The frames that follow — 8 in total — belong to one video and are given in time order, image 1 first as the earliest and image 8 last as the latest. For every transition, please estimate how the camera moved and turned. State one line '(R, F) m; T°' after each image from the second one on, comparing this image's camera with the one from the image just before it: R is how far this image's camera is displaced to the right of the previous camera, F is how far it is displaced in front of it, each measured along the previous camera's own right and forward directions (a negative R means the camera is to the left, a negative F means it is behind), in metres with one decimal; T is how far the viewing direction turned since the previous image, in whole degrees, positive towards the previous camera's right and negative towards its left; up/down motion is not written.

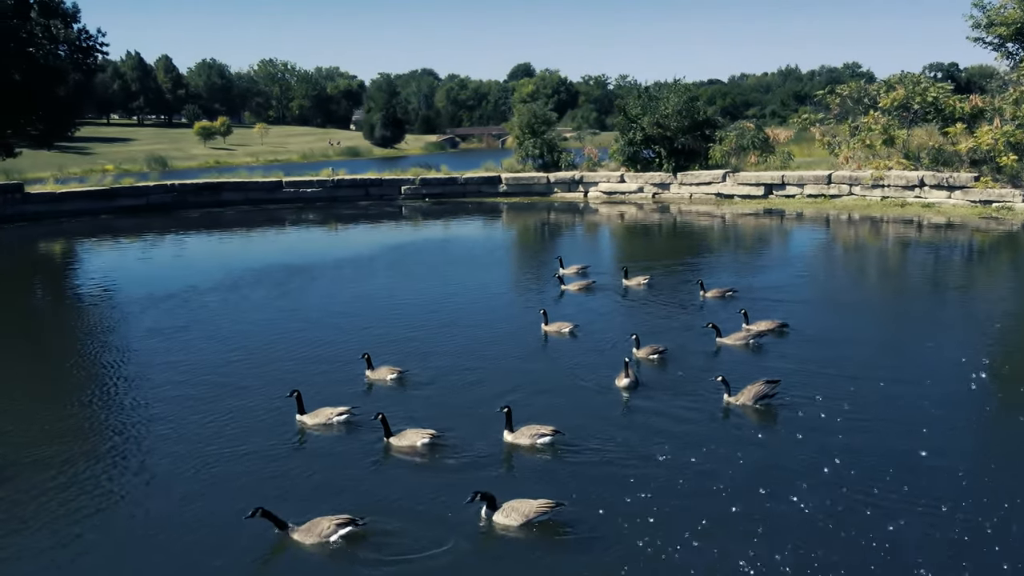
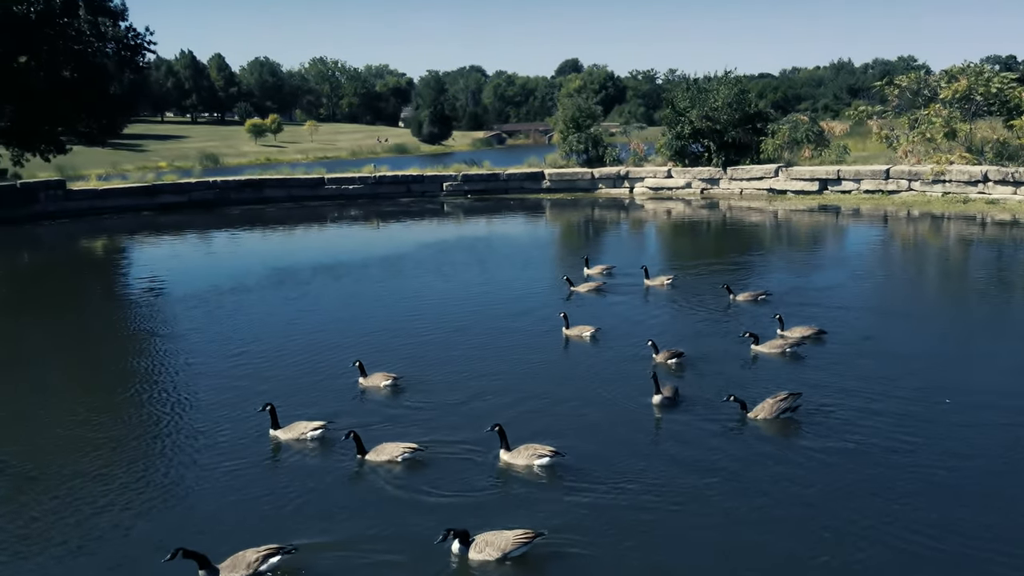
(+0.5, +0.3) m; -4°
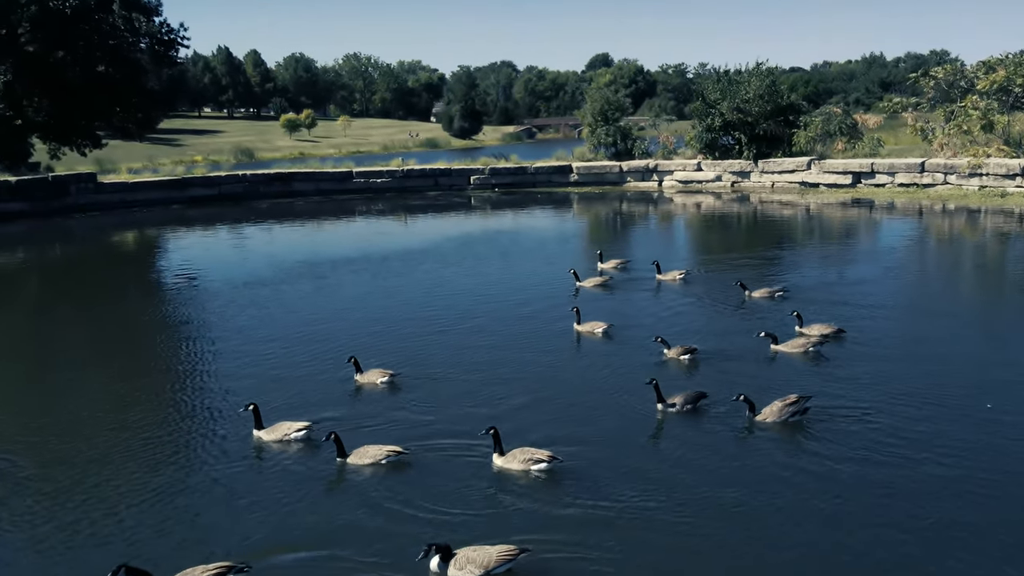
(+0.4, 0.0) m; -3°
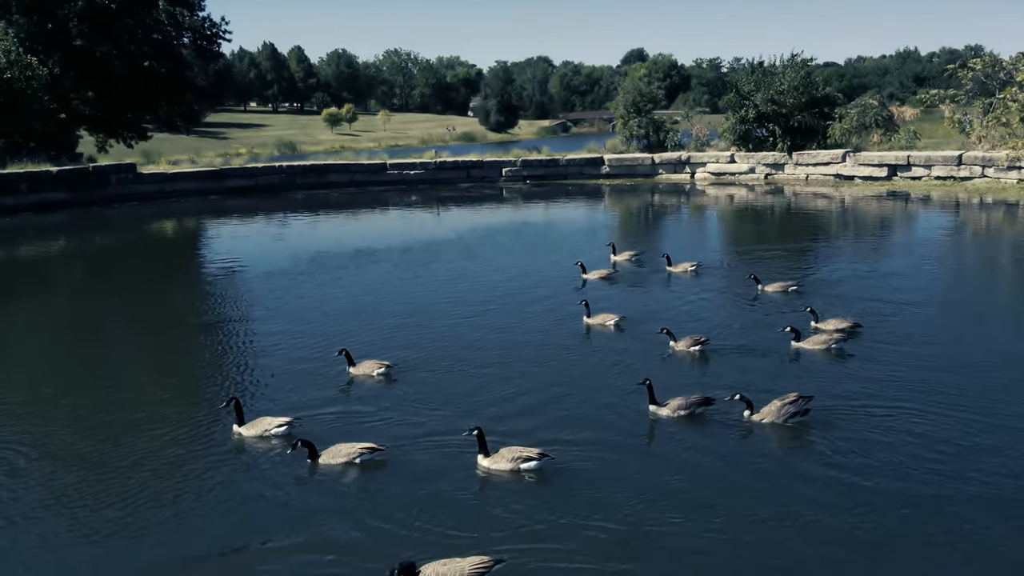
(+0.6, -0.3) m; -3°
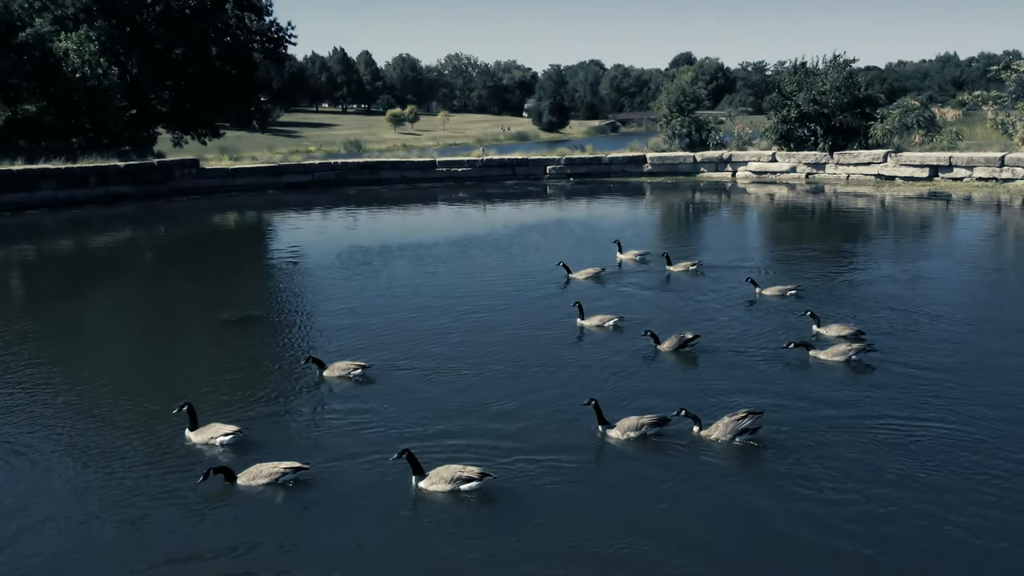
(+1.3, -1.1) m; -6°
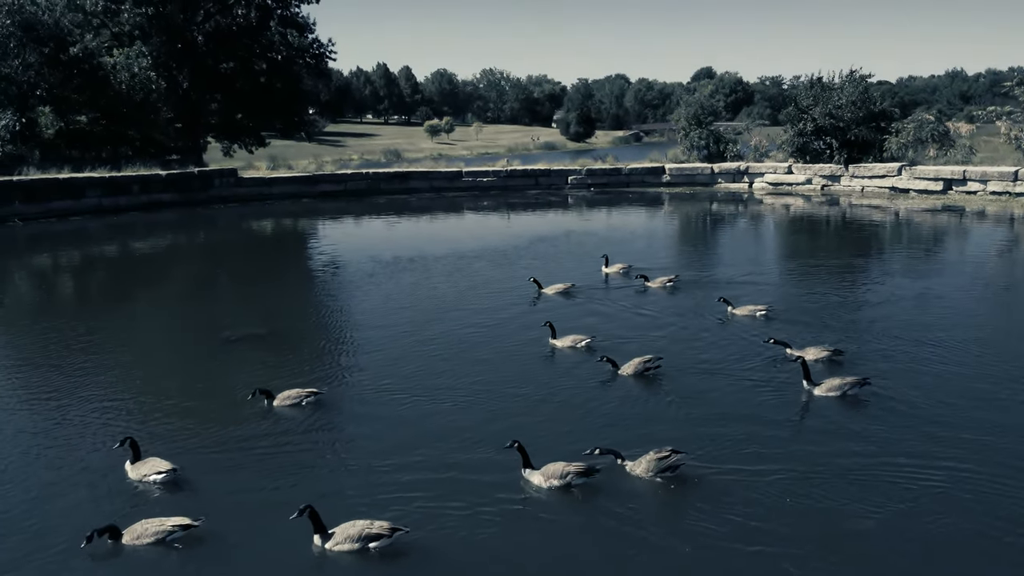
(+1.3, -1.1) m; -4°
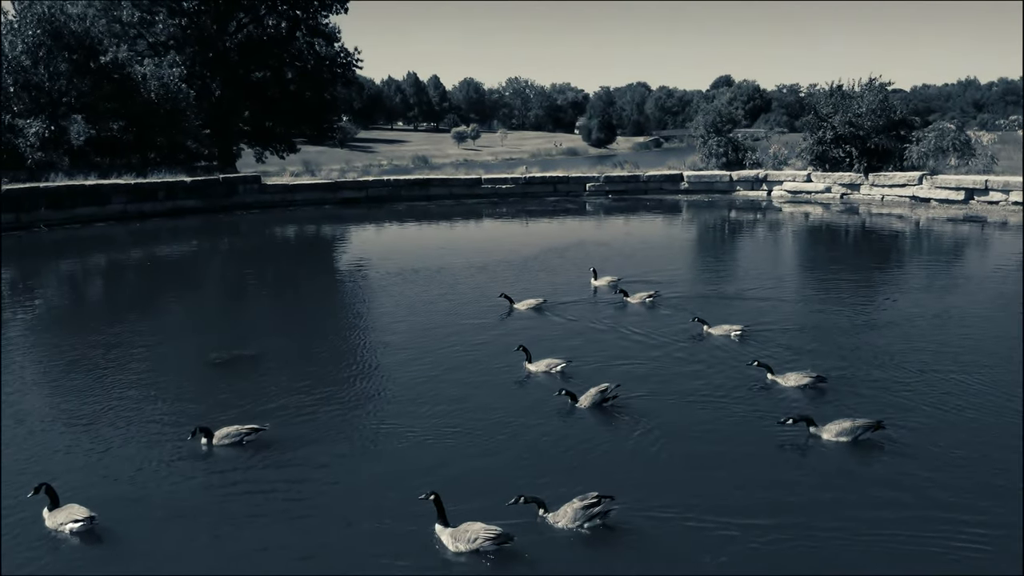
(+0.9, -0.3) m; -3°
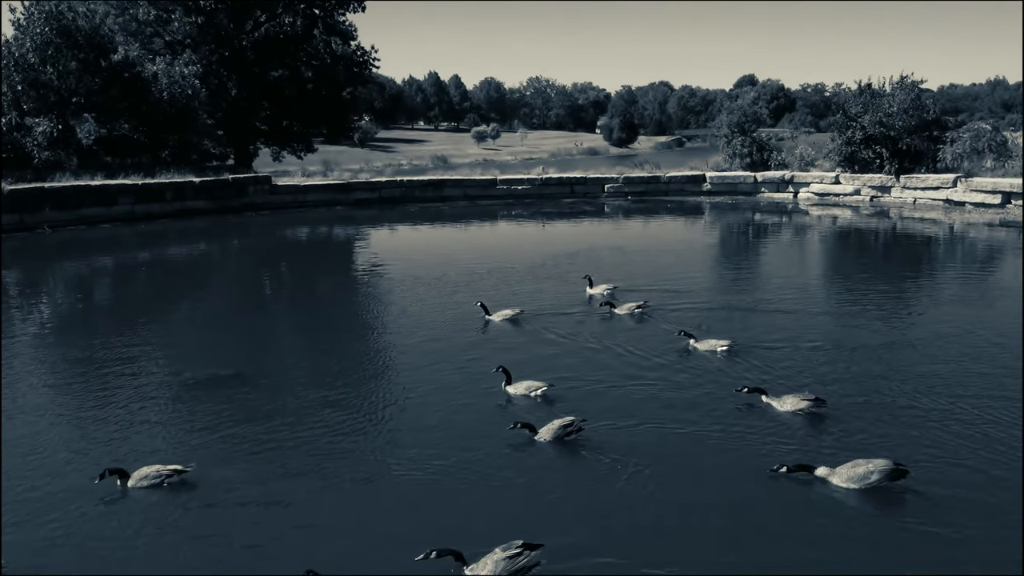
(+0.5, +0.7) m; -2°
